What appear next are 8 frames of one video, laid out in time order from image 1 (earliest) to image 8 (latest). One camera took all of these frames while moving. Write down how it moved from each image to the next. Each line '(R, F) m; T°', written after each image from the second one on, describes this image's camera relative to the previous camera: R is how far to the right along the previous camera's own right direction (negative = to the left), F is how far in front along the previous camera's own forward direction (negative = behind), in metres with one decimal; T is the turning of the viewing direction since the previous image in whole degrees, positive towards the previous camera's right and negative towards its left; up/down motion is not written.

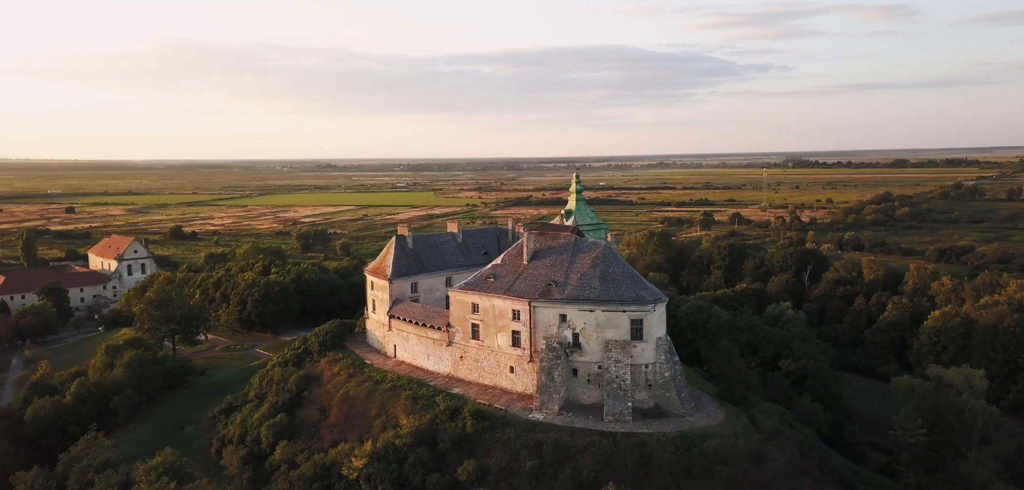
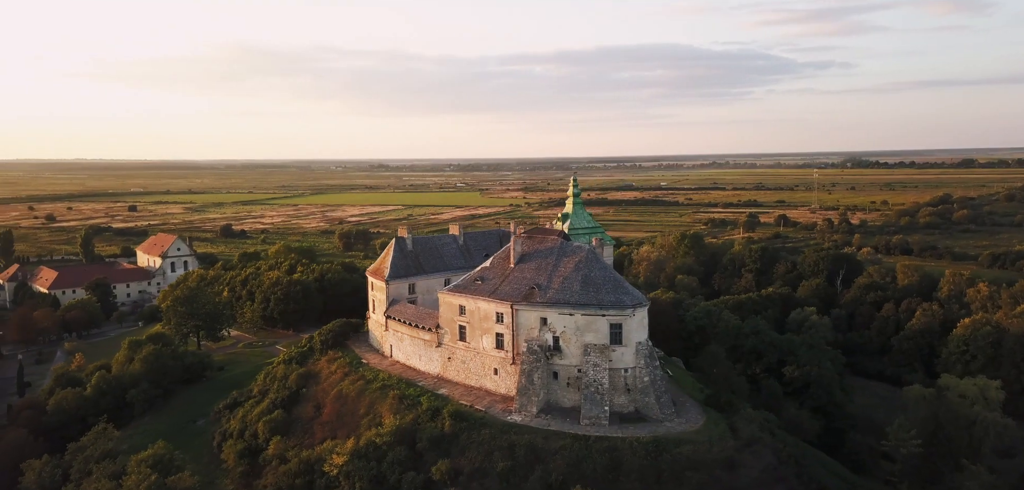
(+2.7, -0.2) m; -3°
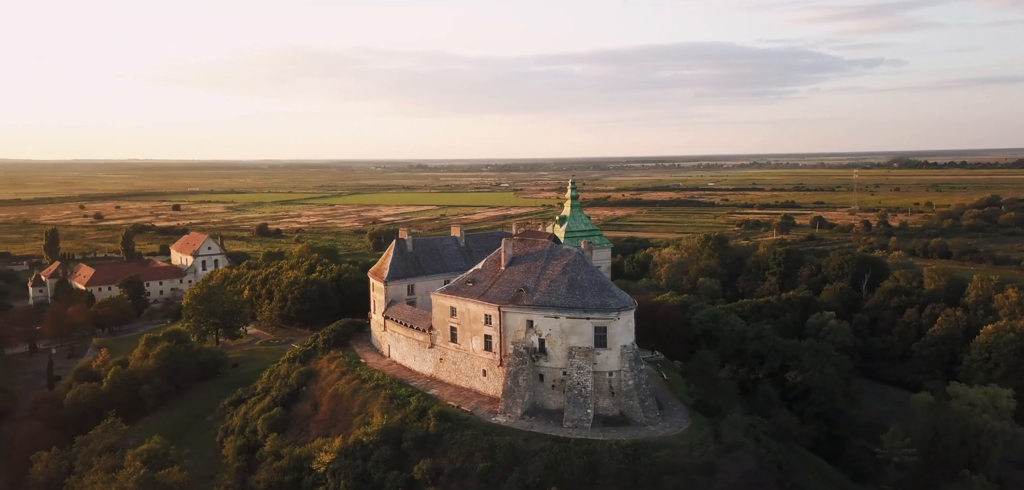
(+2.0, -0.2) m; -3°
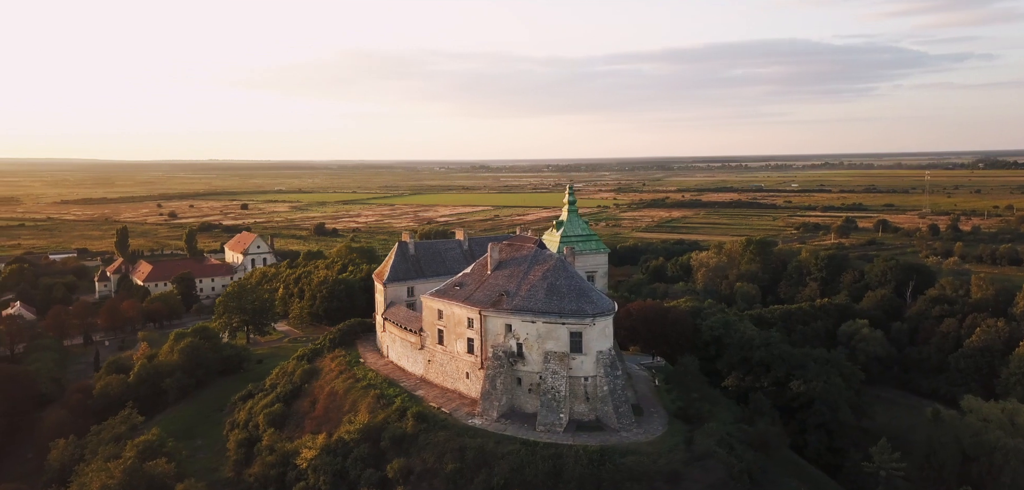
(+3.3, -0.3) m; -4°
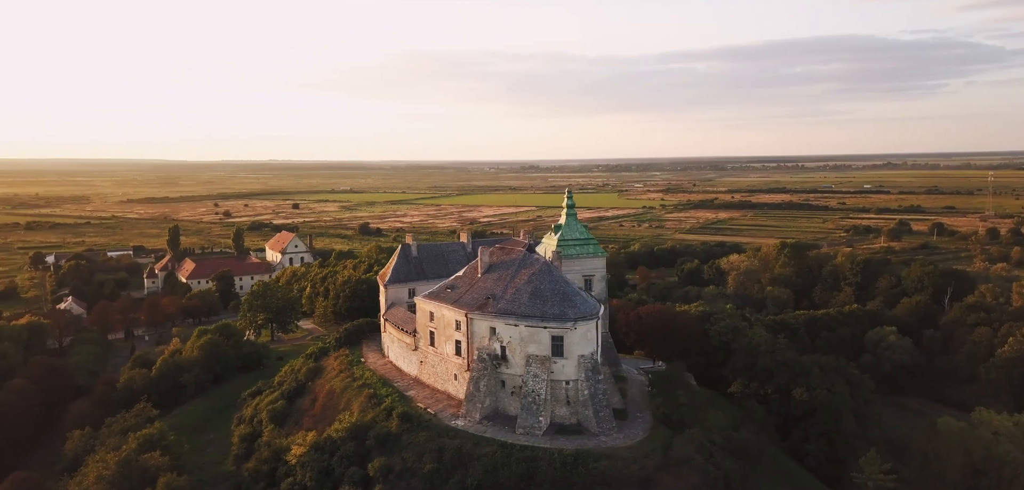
(+2.6, -0.3) m; -3°
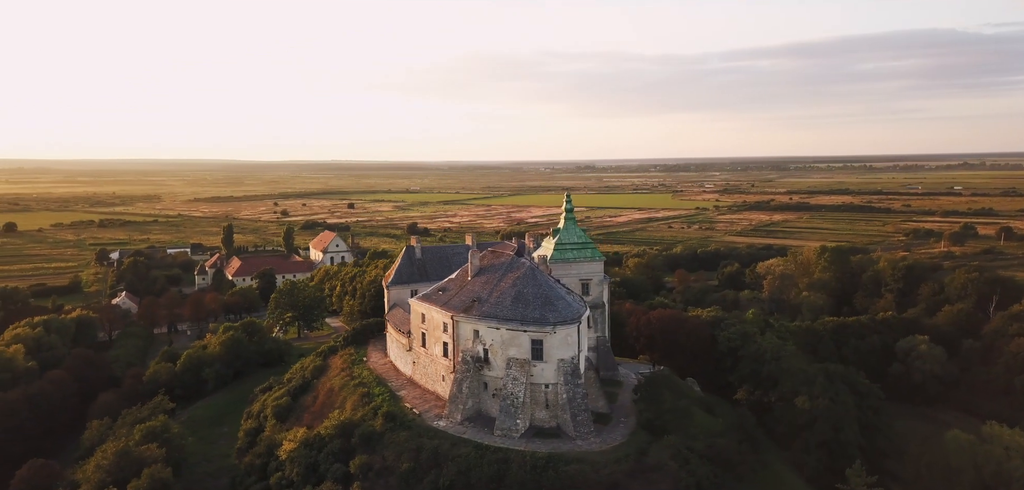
(+3.0, -0.3) m; -4°
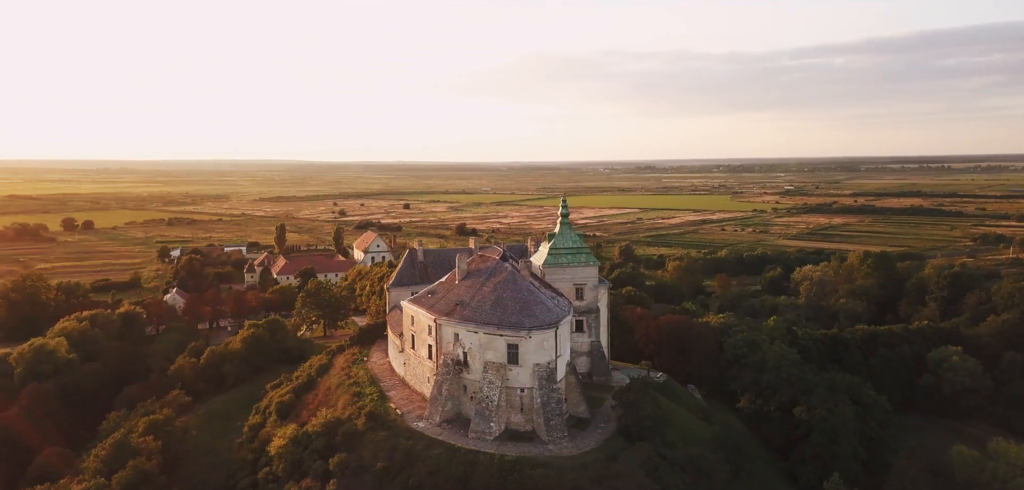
(+3.3, -0.3) m; -4°
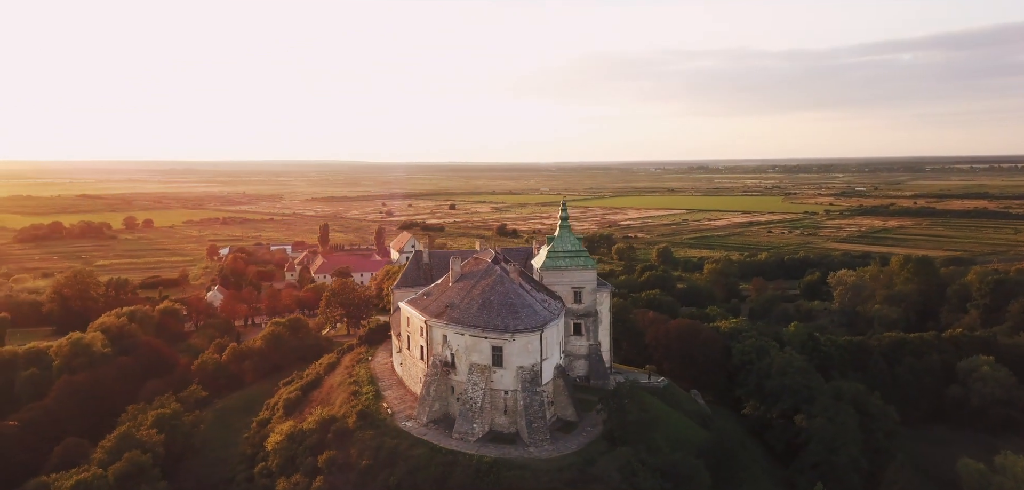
(+2.6, -0.3) m; -3°
